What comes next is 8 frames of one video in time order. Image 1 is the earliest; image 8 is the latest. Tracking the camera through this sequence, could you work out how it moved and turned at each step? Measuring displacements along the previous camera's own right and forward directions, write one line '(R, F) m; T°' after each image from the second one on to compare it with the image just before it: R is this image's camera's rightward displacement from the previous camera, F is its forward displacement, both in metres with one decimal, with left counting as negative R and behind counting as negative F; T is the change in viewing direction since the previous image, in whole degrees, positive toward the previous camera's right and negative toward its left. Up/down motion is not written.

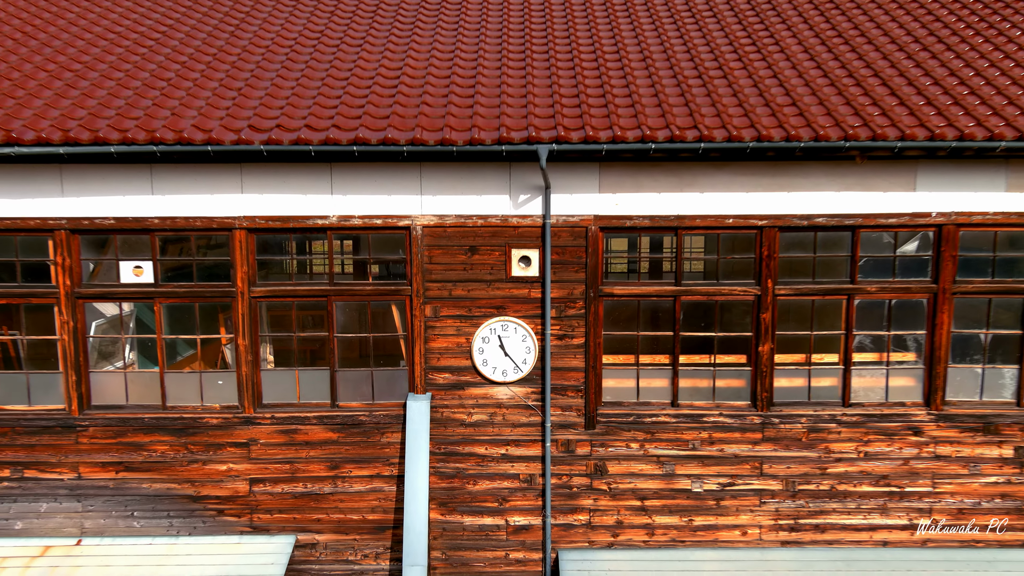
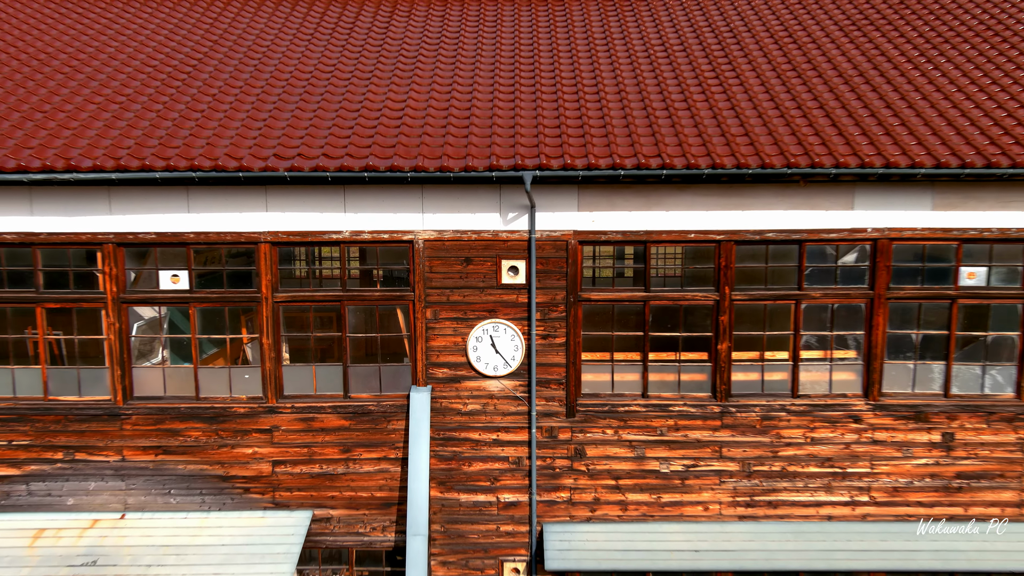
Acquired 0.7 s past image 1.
(+0.1, -0.7) m; 0°
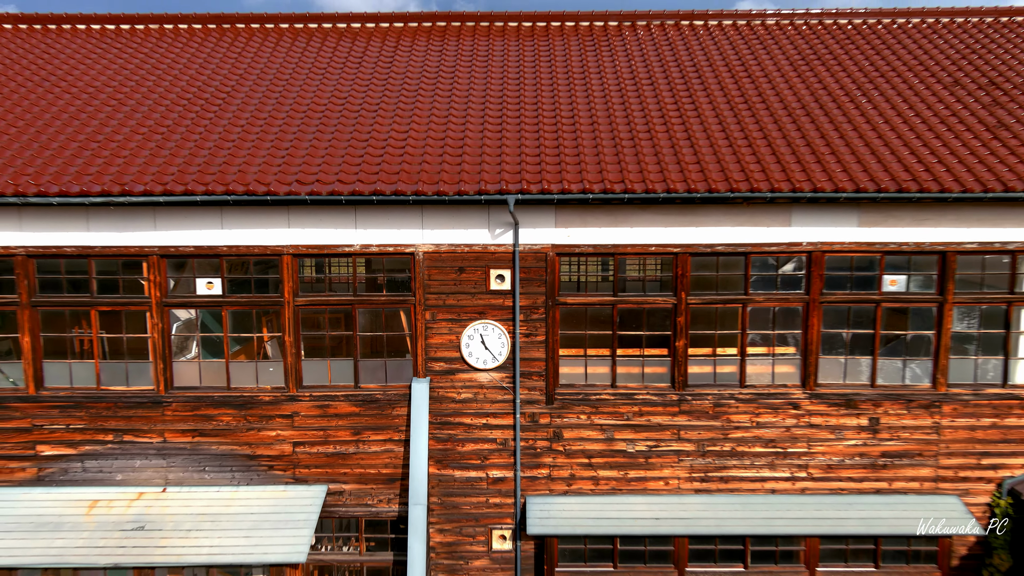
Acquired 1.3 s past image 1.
(+0.1, -0.9) m; 0°
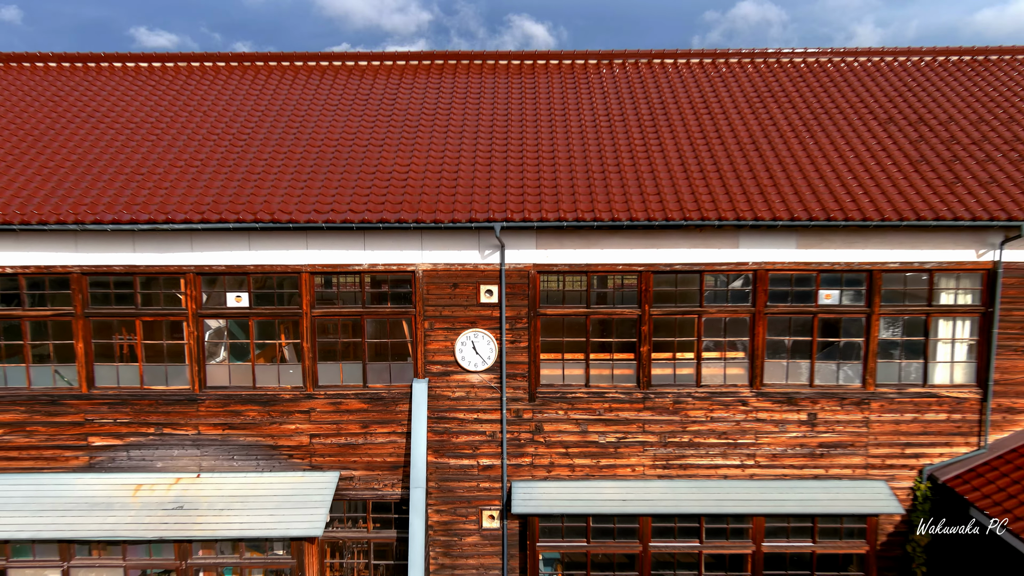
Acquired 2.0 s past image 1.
(+0.1, -1.0) m; 0°
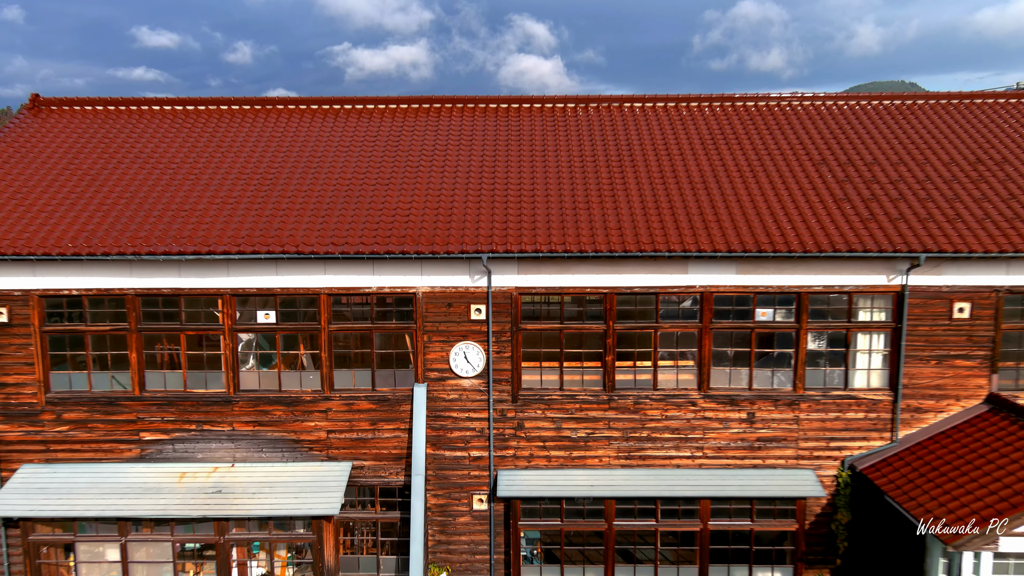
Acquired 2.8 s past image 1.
(+0.2, -1.4) m; 0°
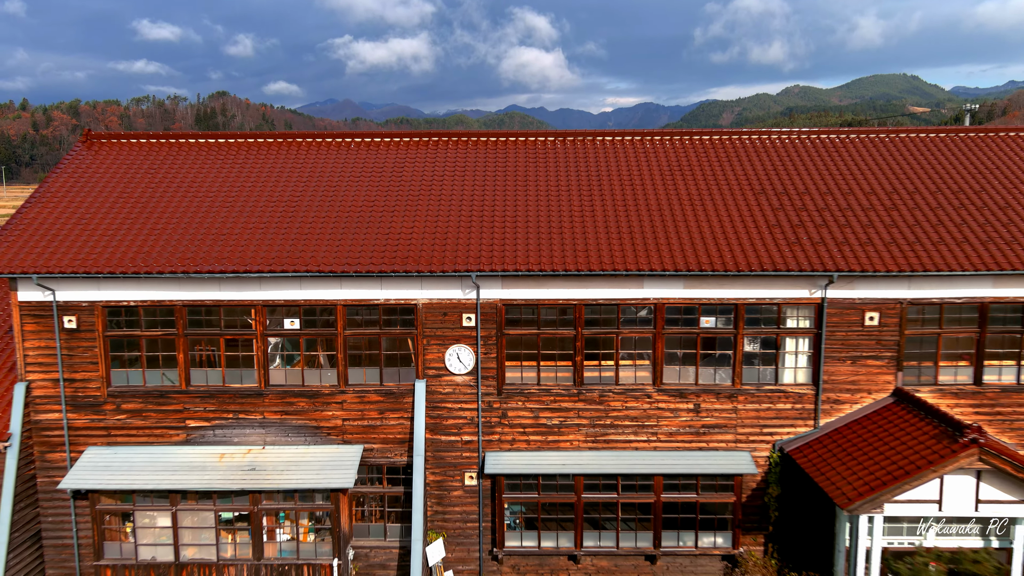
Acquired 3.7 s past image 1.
(+0.2, -1.7) m; 0°
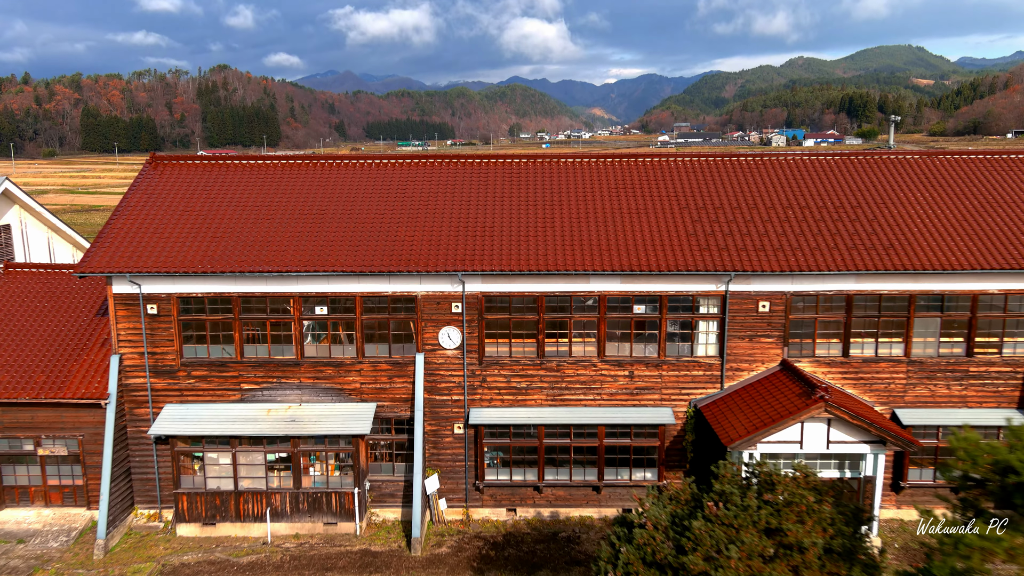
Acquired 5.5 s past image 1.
(+0.4, -3.2) m; 0°
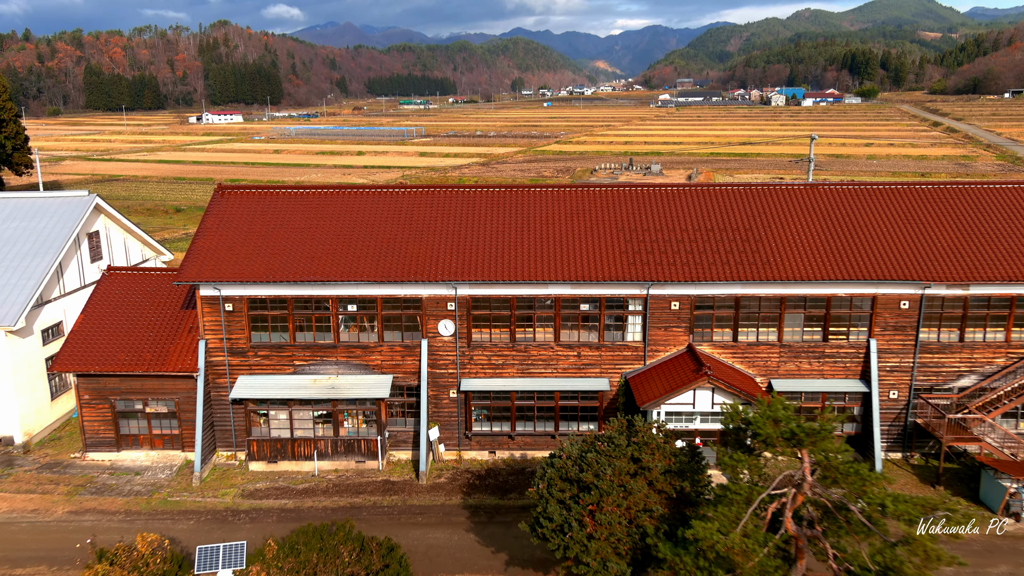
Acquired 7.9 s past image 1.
(+0.6, -5.0) m; 0°
